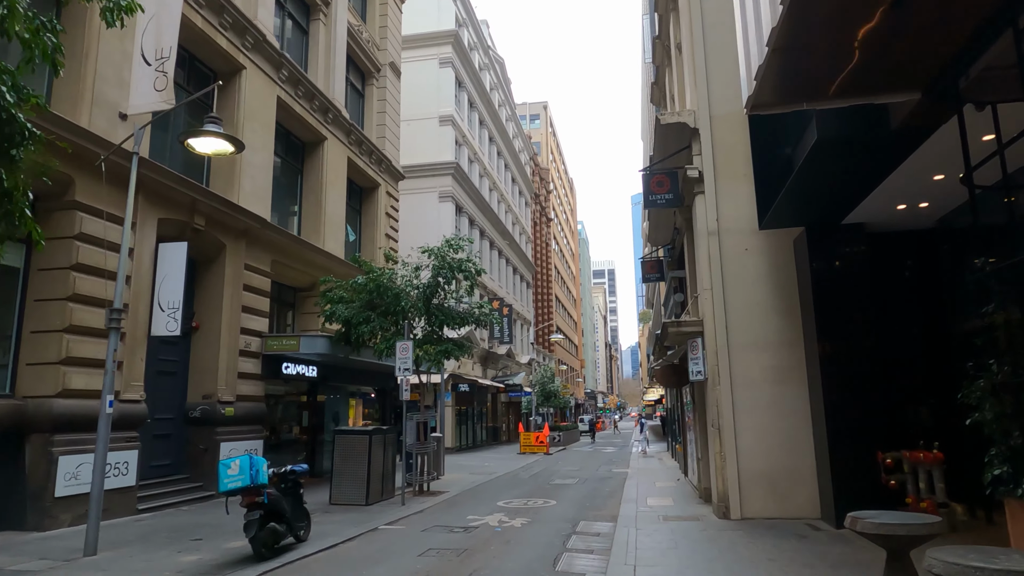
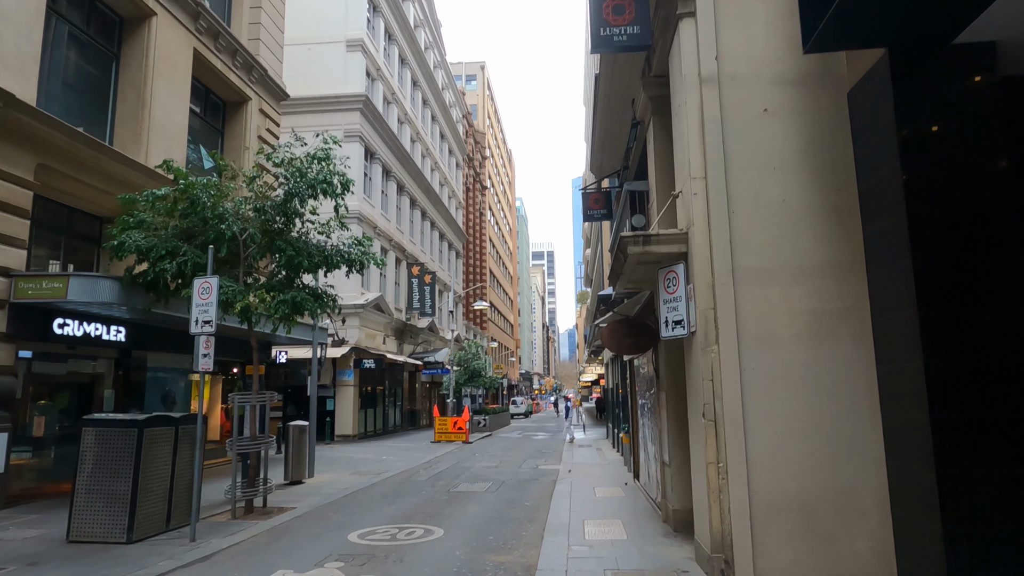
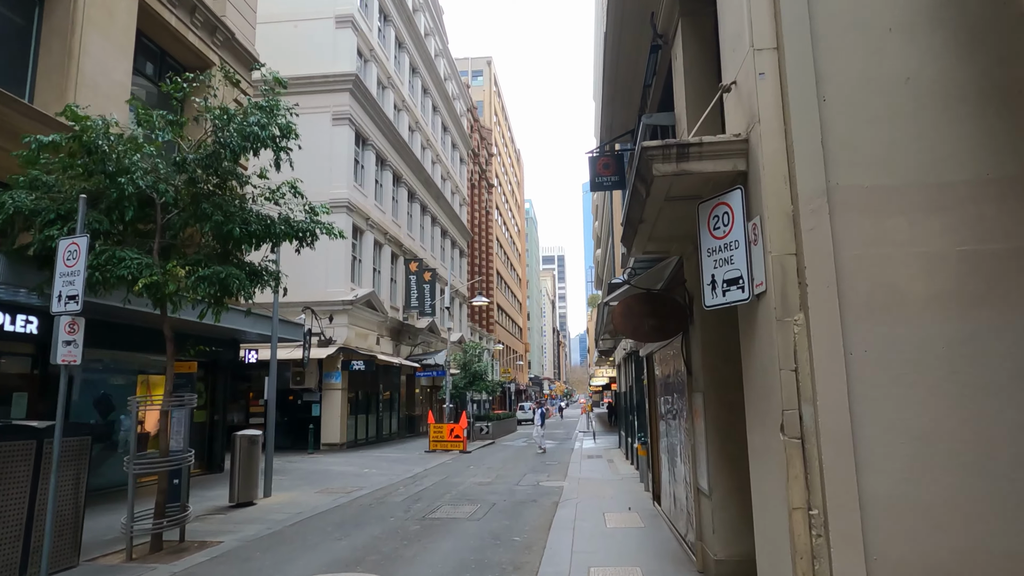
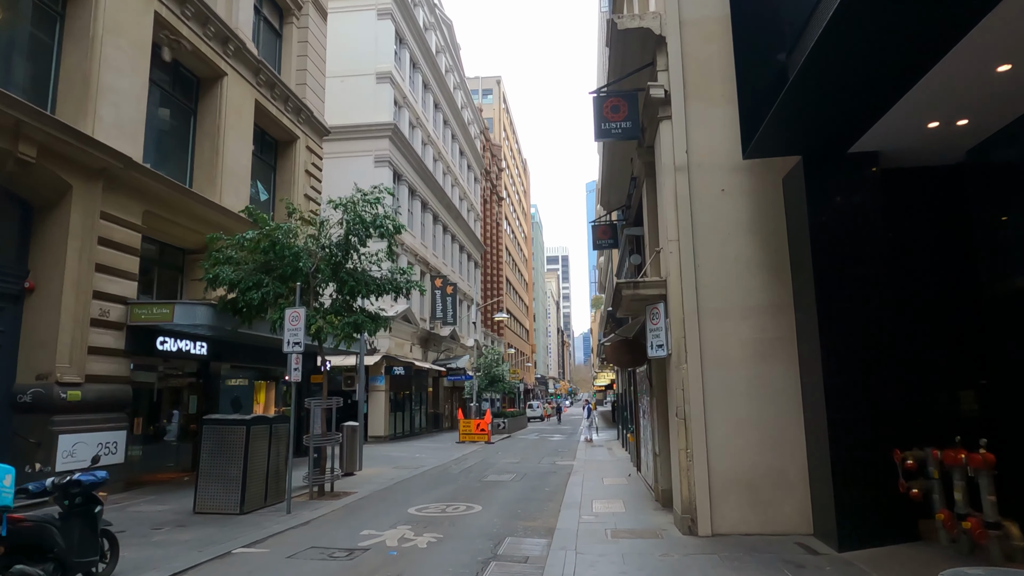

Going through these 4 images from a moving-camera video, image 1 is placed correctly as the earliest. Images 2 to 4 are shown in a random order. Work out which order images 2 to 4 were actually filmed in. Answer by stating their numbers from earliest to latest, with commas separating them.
4, 2, 3
